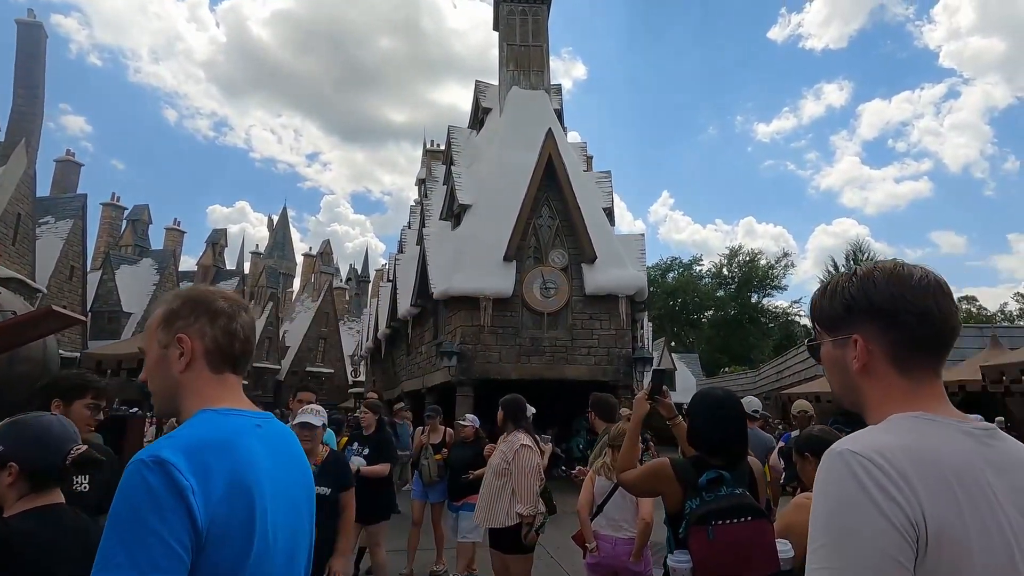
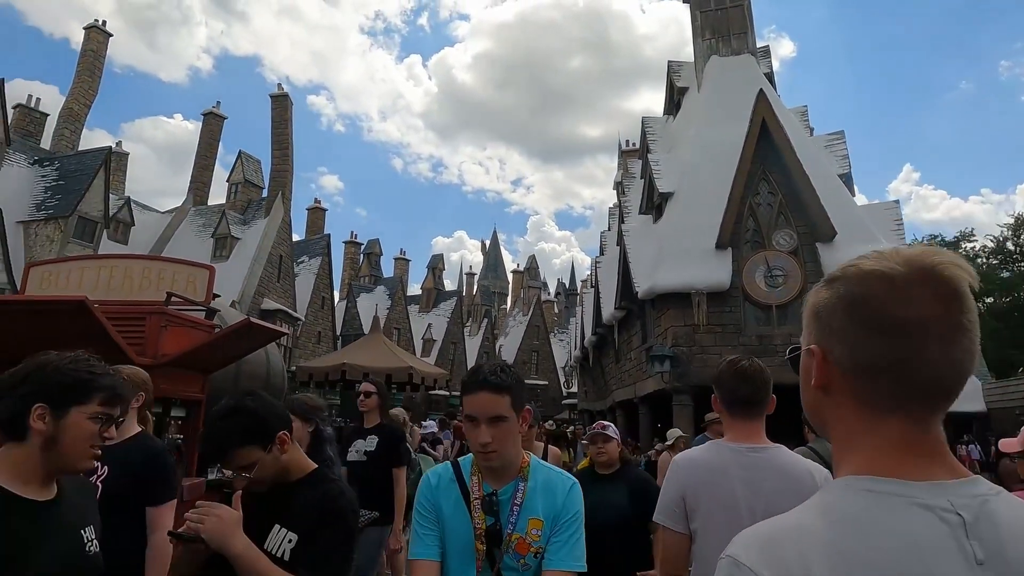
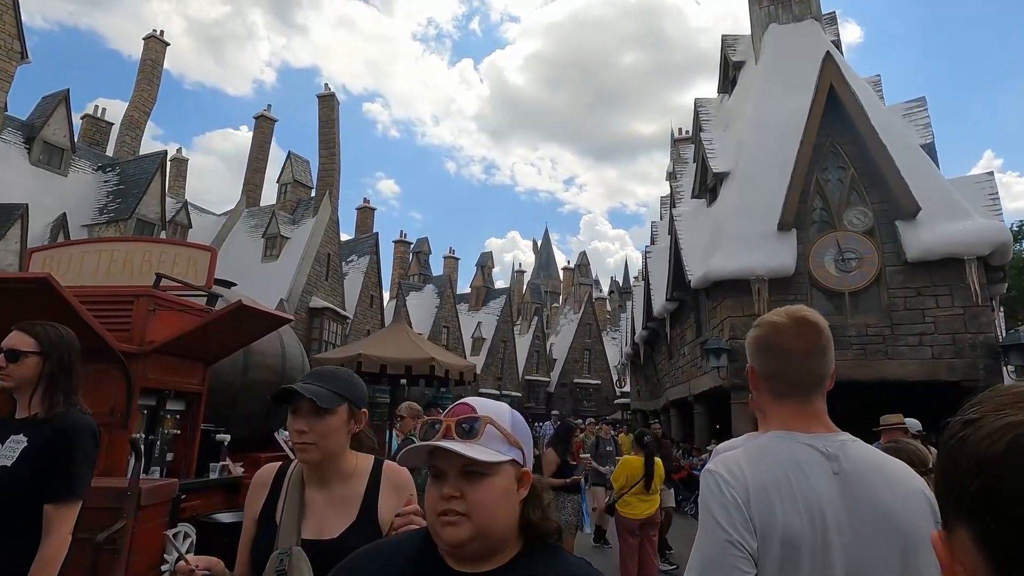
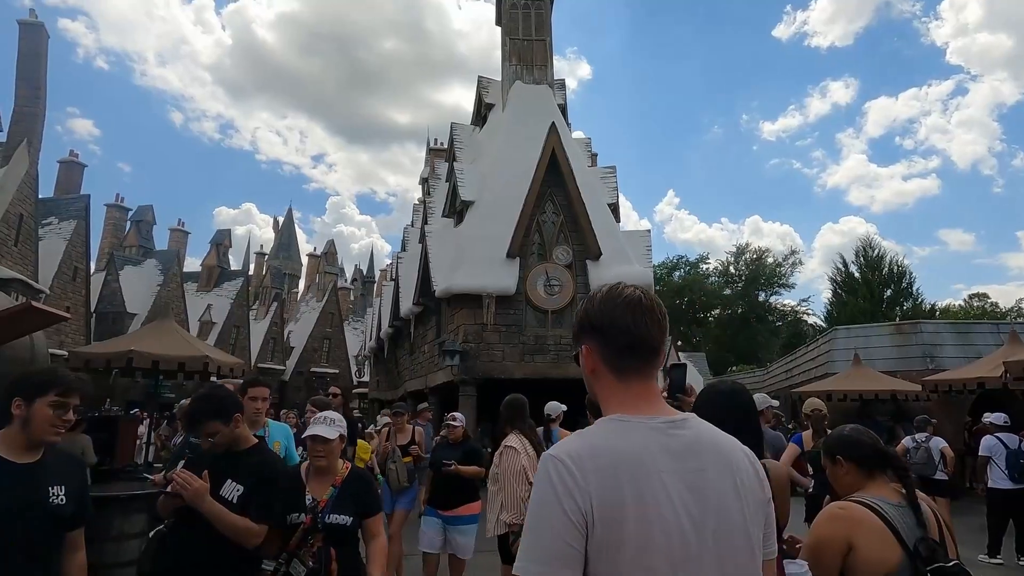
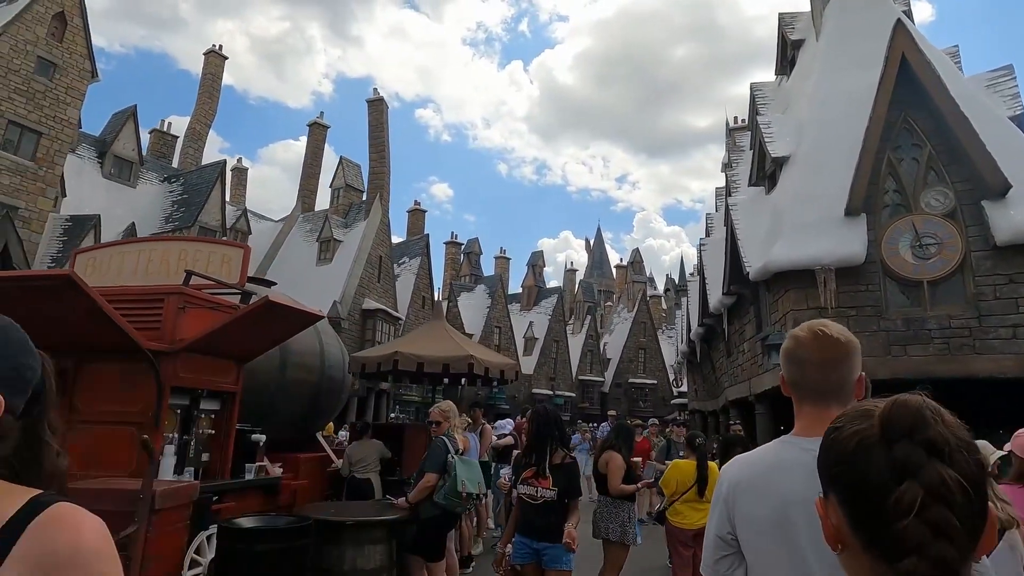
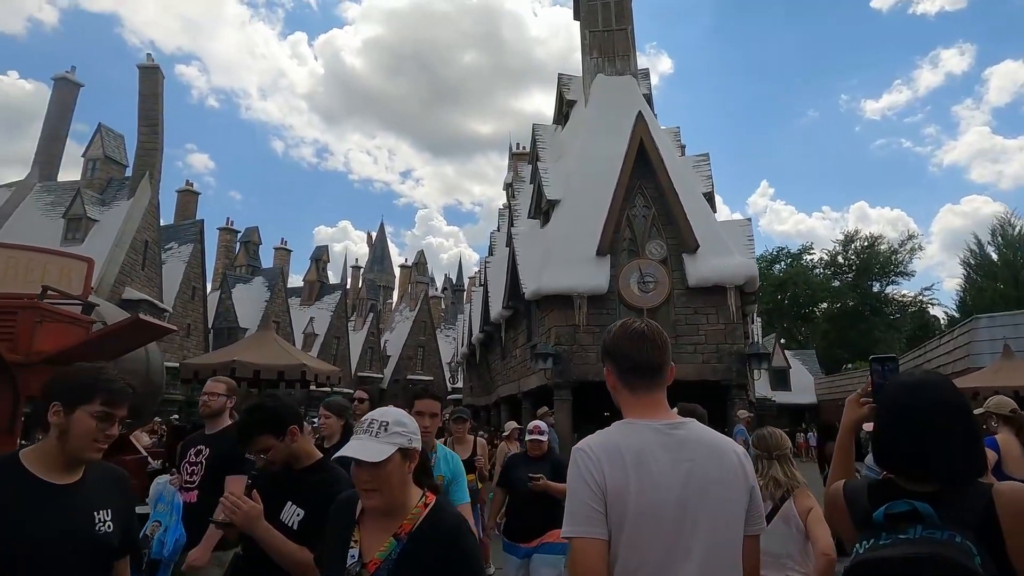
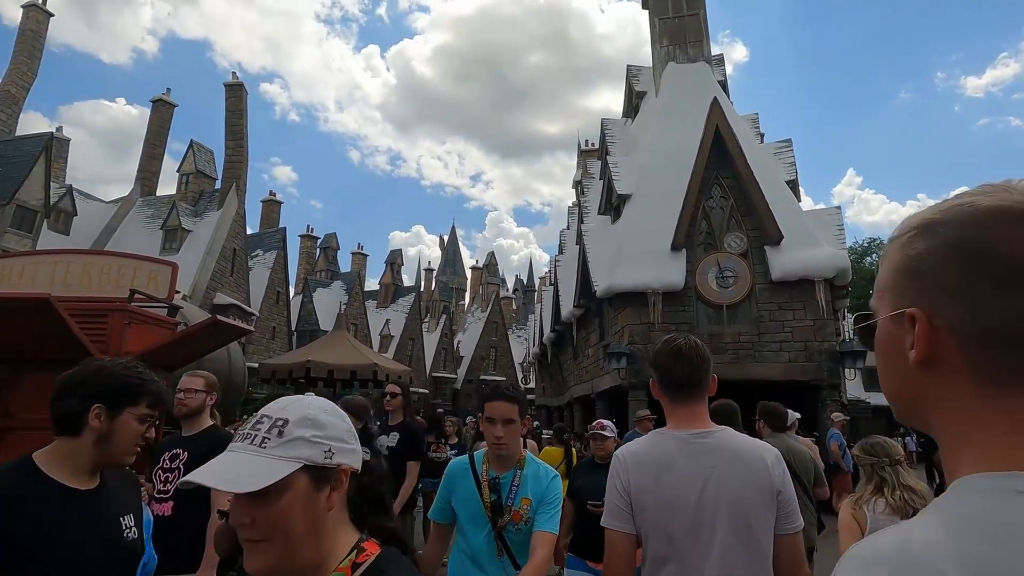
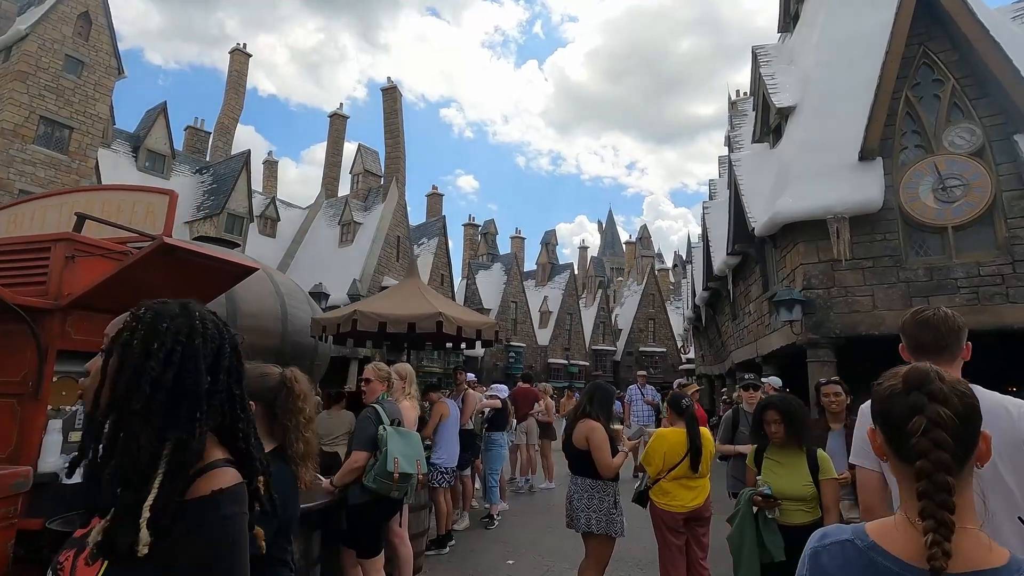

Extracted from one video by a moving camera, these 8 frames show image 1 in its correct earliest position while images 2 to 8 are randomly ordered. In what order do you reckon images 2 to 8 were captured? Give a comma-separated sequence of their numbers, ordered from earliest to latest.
4, 6, 7, 2, 3, 5, 8
